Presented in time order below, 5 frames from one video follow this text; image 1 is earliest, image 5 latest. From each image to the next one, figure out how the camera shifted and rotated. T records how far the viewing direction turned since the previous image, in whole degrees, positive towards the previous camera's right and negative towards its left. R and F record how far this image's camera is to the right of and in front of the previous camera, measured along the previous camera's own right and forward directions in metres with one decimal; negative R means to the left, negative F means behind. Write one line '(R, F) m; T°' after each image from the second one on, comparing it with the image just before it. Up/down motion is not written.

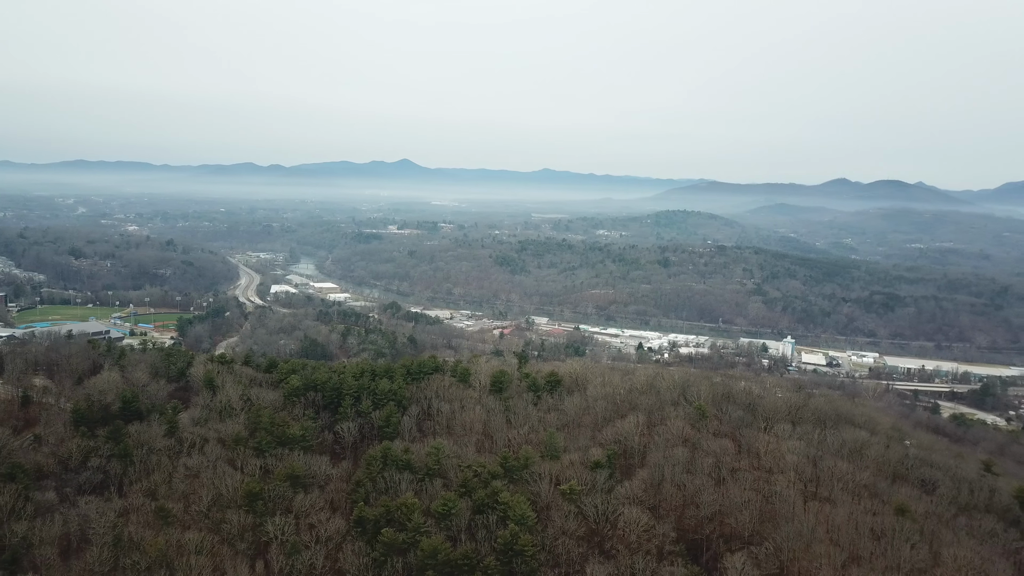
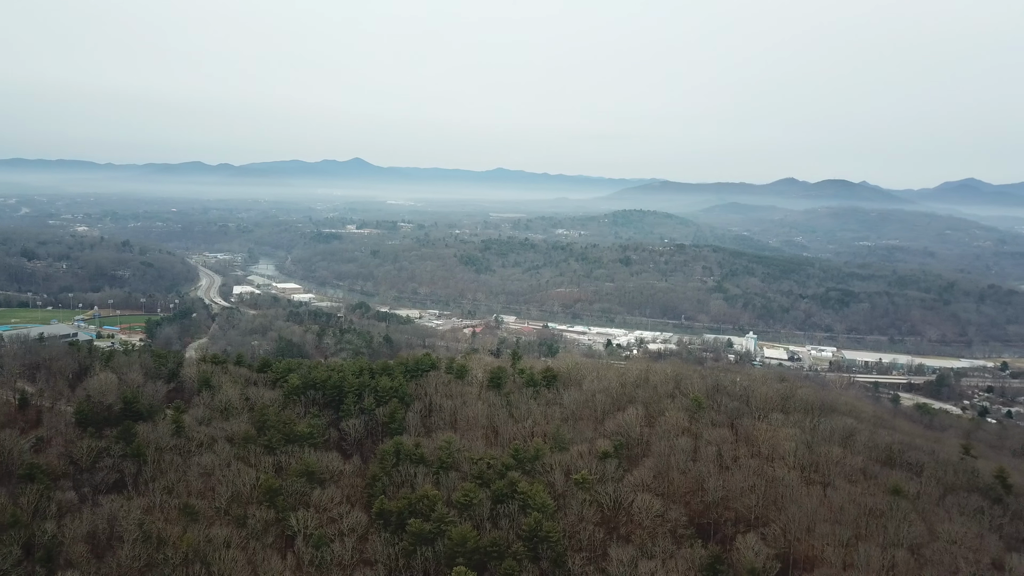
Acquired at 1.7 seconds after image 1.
(-0.7, -0.2) m; +3°
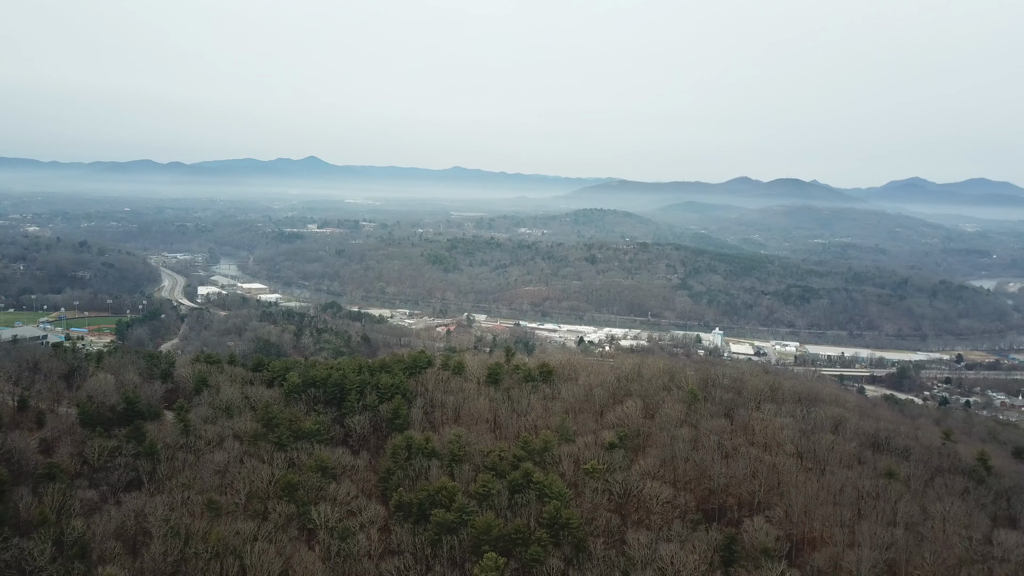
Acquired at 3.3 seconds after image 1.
(-0.7, -0.2) m; +2°
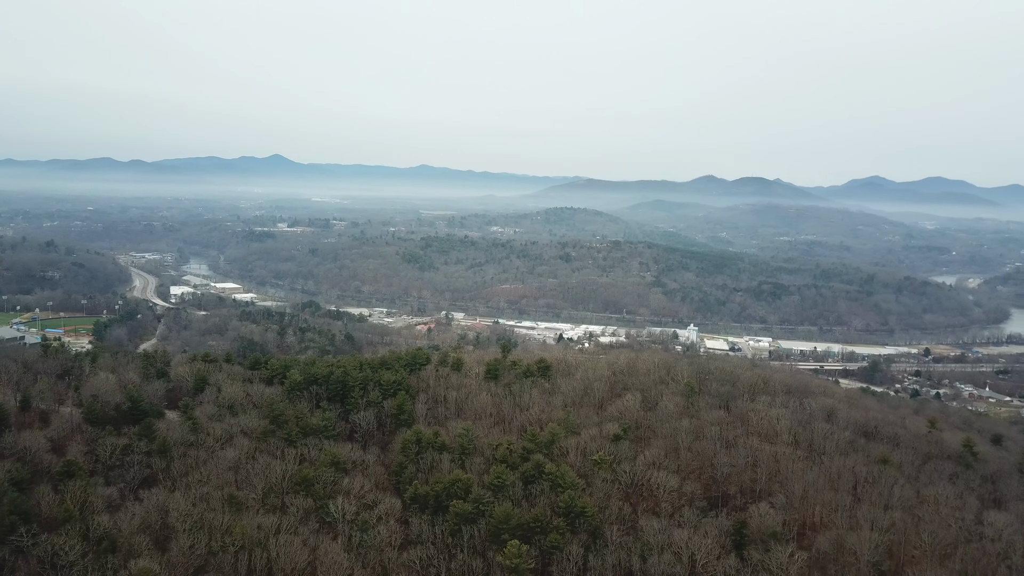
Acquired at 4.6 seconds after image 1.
(-0.5, -0.2) m; +2°
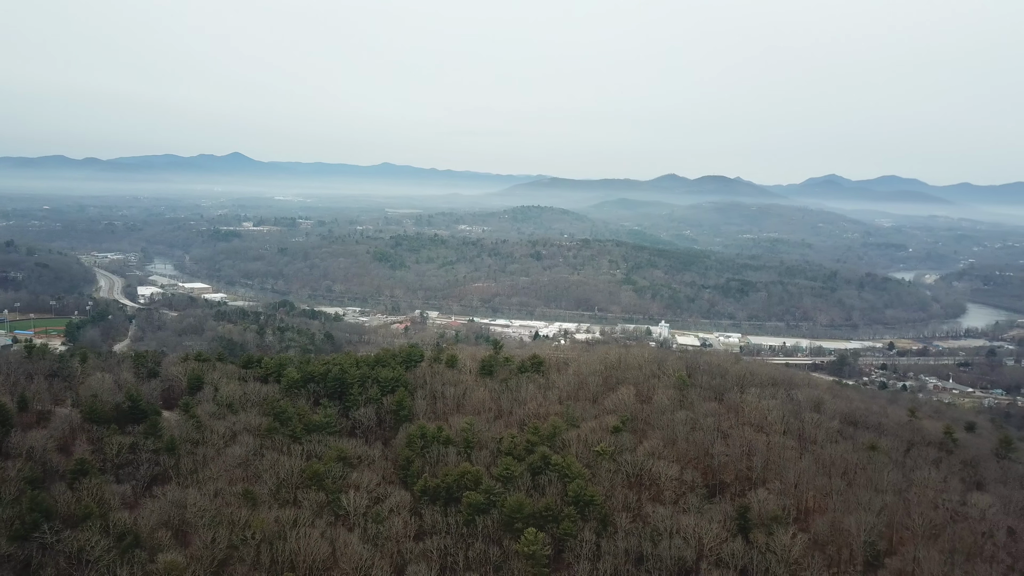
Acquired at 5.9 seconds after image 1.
(-0.5, -0.2) m; +2°
